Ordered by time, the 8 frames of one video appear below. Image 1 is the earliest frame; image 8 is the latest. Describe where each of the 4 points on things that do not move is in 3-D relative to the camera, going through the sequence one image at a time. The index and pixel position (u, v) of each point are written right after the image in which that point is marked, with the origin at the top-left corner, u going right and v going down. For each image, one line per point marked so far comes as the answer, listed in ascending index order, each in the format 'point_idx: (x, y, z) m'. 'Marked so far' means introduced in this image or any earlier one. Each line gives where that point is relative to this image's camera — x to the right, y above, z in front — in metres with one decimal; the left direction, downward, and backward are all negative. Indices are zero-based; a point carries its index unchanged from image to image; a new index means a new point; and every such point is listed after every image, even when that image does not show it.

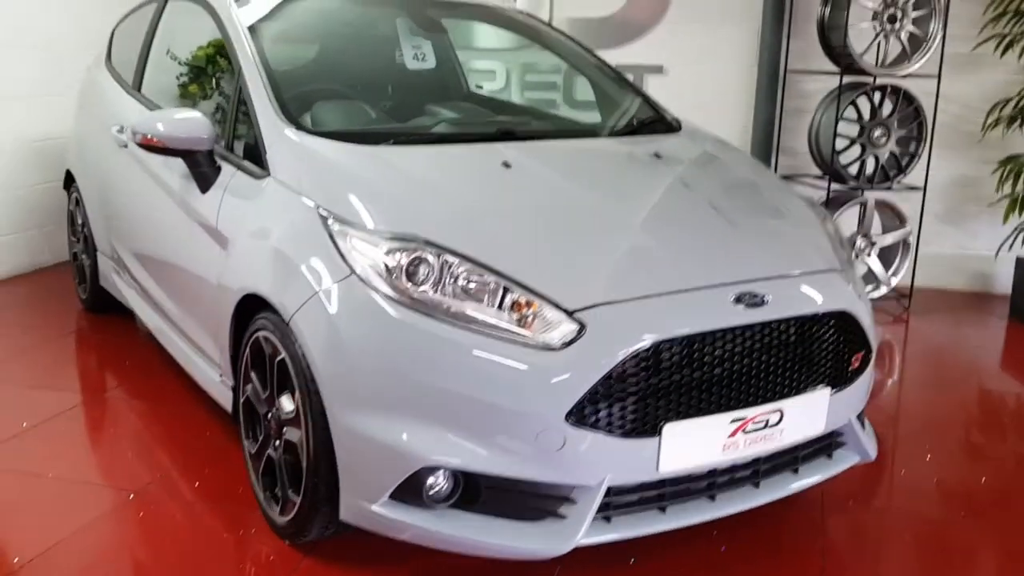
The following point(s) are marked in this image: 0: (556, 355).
0: (+0.1, -0.1, +1.6) m
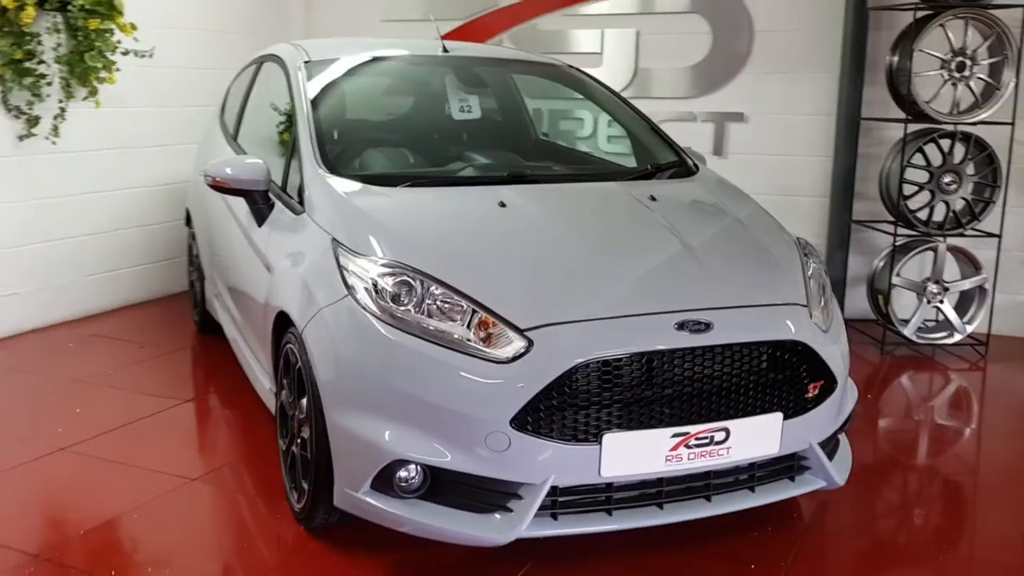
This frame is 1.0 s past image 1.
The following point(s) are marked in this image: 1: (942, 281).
0: (0.0, -0.1, +1.8) m
1: (+1.8, 0.0, +4.0) m
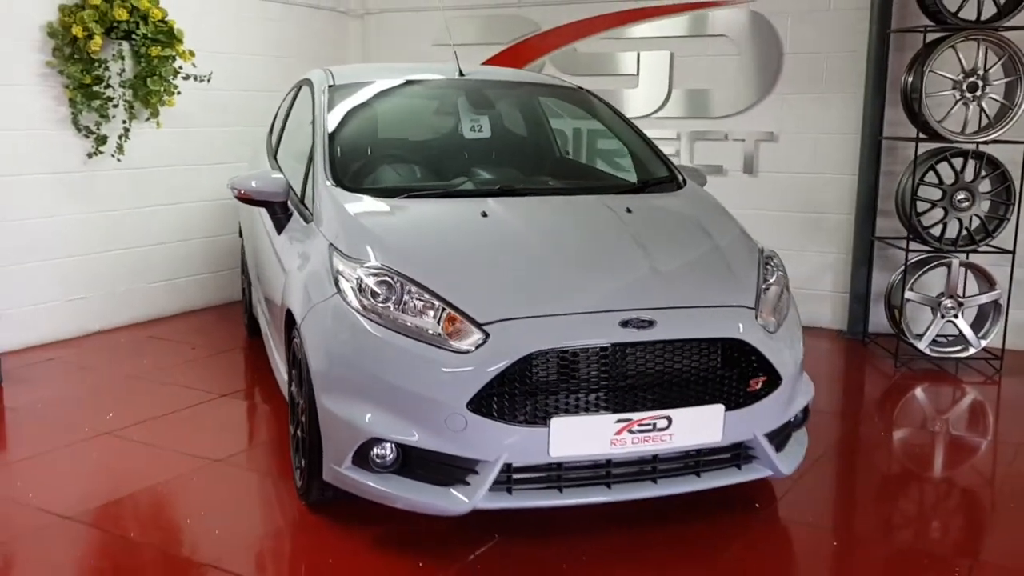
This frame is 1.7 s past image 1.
0: (-0.1, -0.1, +2.0) m
1: (+1.9, 0.0, +4.0) m
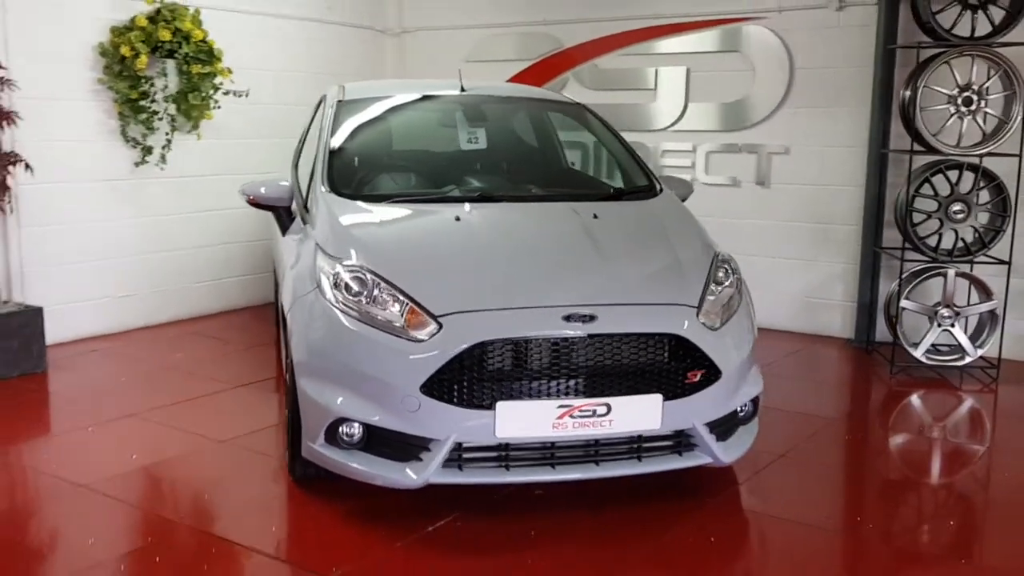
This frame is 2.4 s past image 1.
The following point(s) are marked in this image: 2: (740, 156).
0: (-0.2, -0.1, +2.2) m
1: (+1.9, -0.1, +4.1) m
2: (+1.3, +0.7, +5.3) m
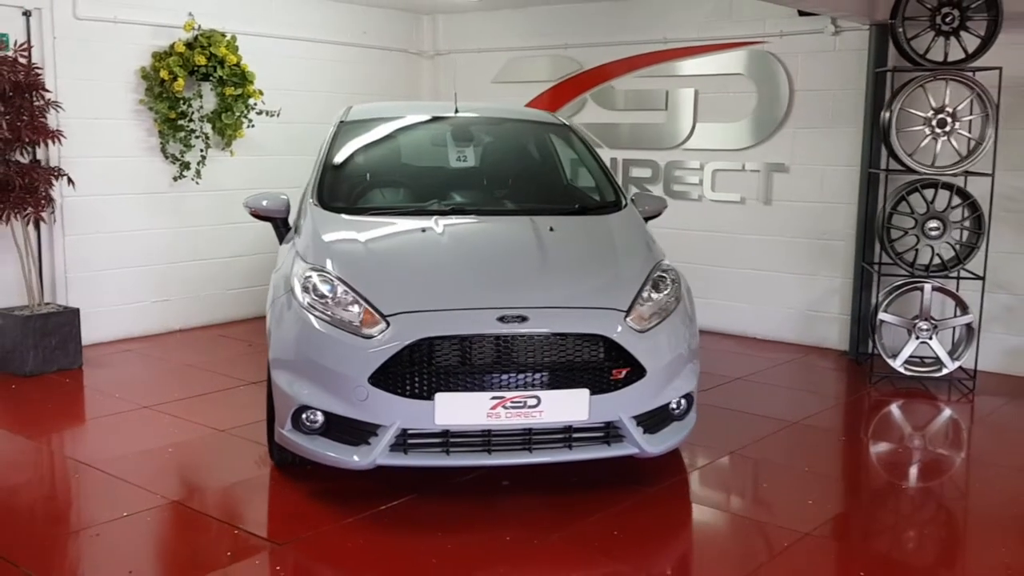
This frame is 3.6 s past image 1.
0: (-0.4, -0.1, +2.5) m
1: (+1.9, -0.1, +4.3) m
2: (+1.3, +0.7, +5.5) m
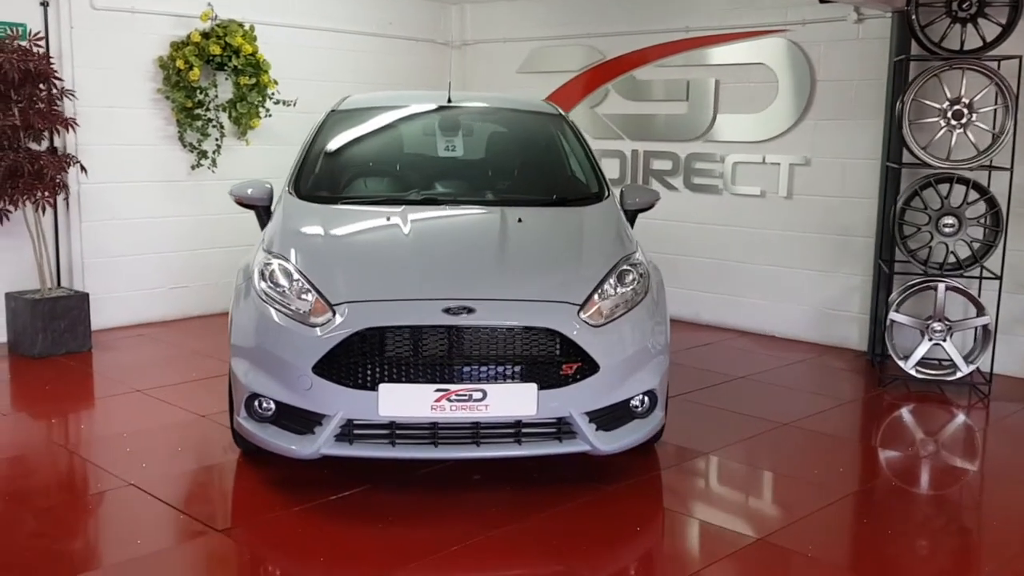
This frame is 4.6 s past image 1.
0: (-0.5, -0.1, +2.5) m
1: (+1.9, -0.1, +4.1) m
2: (+1.4, +0.7, +5.3) m
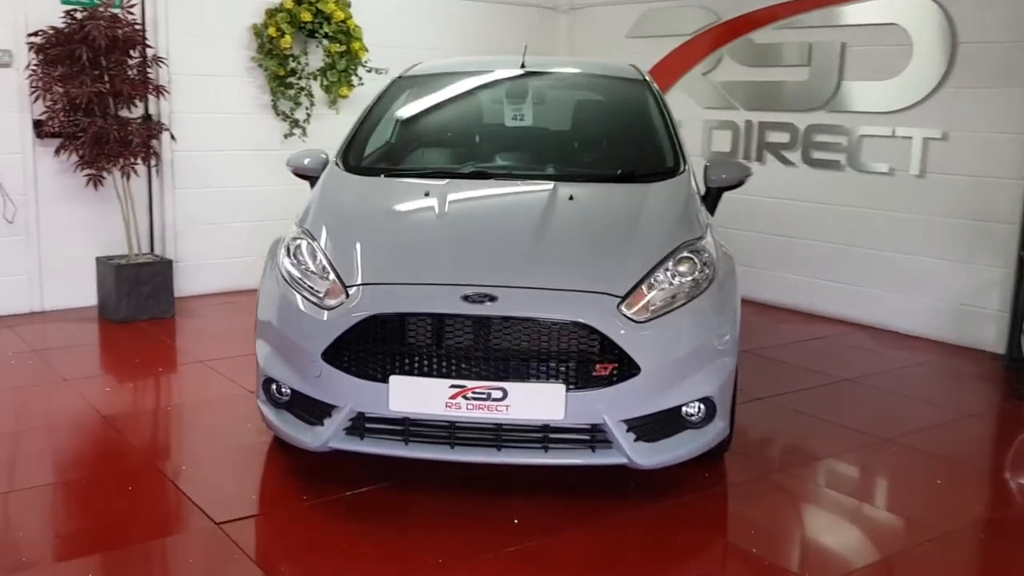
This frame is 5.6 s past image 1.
0: (-0.4, -0.1, +2.3) m
1: (+2.1, -0.1, +3.5) m
2: (+1.9, +0.7, +4.8) m
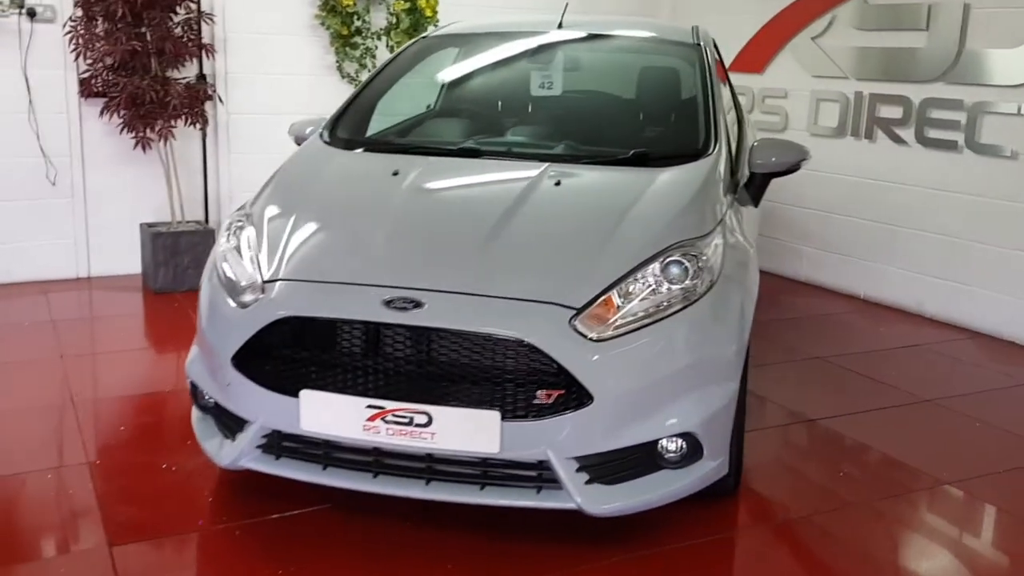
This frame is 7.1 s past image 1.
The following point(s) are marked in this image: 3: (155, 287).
0: (-0.5, 0.0, +2.0) m
1: (+2.2, -0.2, +2.8) m
2: (+2.2, +0.7, +4.1) m
3: (-1.6, 0.0, +4.4) m
